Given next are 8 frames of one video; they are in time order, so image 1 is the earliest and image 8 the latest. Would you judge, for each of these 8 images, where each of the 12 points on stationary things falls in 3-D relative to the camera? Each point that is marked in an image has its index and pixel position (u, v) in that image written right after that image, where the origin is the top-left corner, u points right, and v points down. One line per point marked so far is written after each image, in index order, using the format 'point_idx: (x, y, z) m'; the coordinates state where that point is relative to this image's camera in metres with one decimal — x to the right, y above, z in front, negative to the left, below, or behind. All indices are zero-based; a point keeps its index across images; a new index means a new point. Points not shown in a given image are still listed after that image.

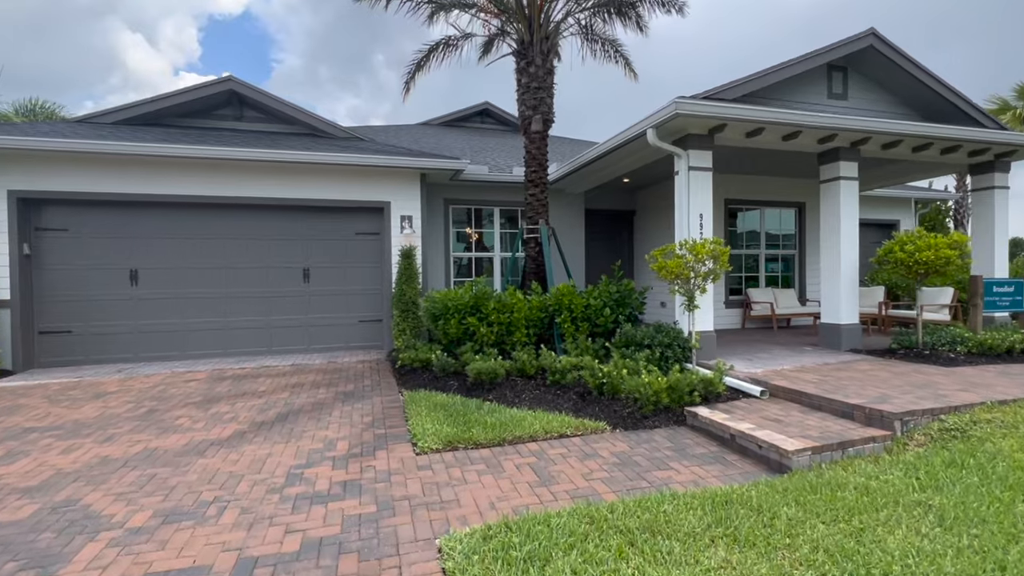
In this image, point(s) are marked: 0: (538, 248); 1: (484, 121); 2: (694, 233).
0: (+0.4, +0.6, +7.5) m
1: (-0.8, +5.0, +15.2) m
2: (+2.3, +0.7, +6.2) m
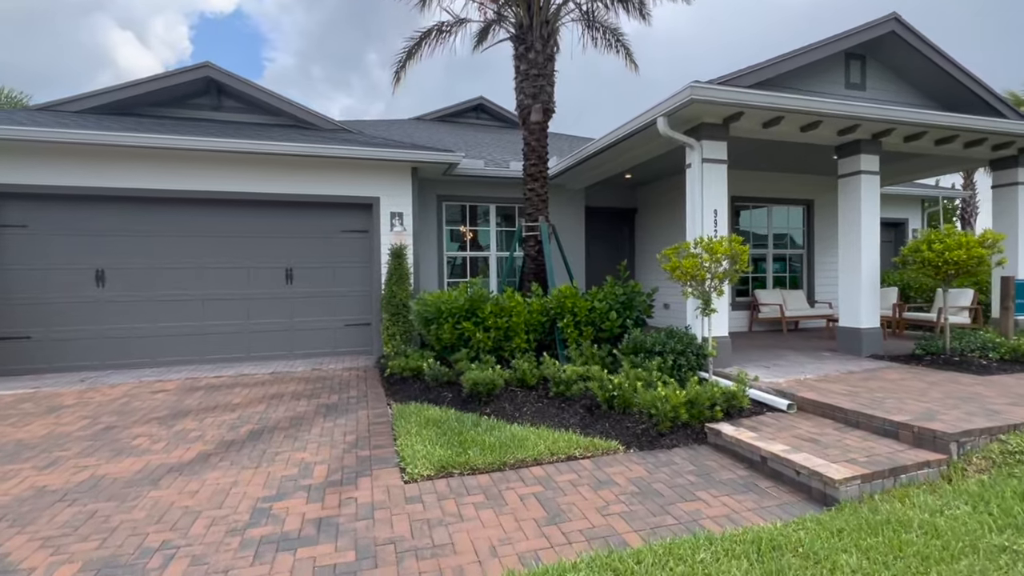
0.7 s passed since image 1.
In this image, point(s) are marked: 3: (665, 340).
0: (+0.4, +0.6, +7.0) m
1: (-1.0, +5.0, +14.7) m
2: (+2.3, +0.7, +5.8) m
3: (+1.7, -0.6, +5.5) m
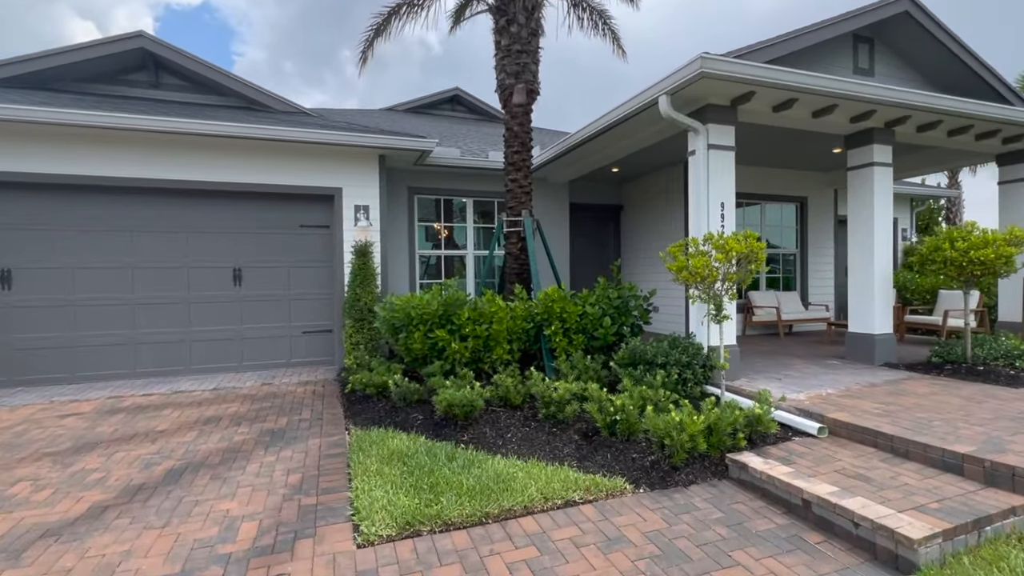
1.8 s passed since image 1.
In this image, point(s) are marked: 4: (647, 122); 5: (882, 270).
0: (+0.1, +0.6, +6.3) m
1: (-1.6, +5.0, +13.8) m
2: (+2.1, +0.7, +5.1) m
3: (+1.5, -0.6, +4.8) m
4: (+1.6, +2.0, +6.1) m
5: (+4.4, +0.2, +6.0) m
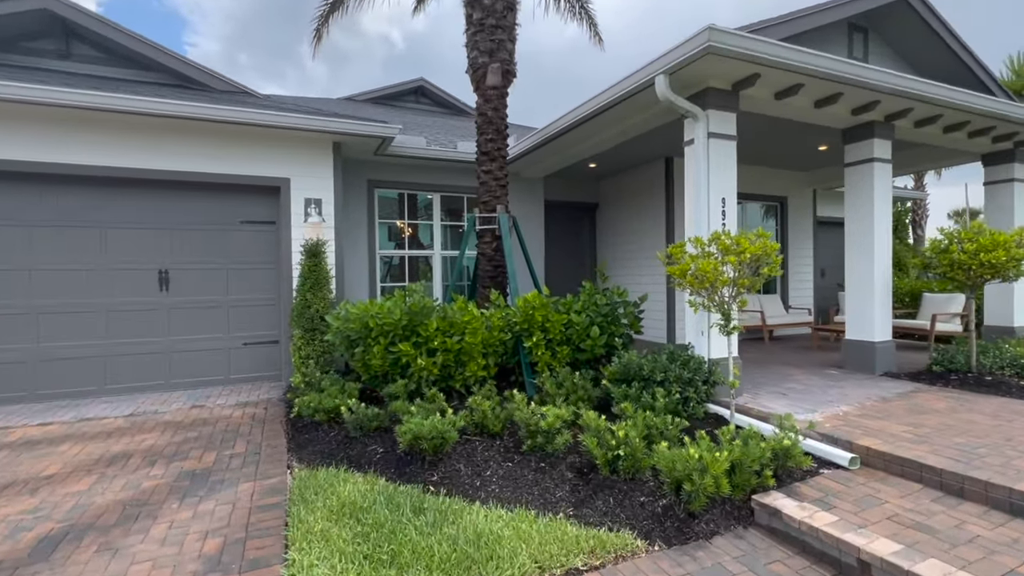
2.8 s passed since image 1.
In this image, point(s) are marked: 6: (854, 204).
0: (-0.2, +0.5, +5.6) m
1: (-2.4, +4.9, +13.0) m
2: (+1.9, +0.6, +4.6) m
3: (+1.3, -0.7, +4.3) m
4: (+1.3, +1.9, +5.5) m
5: (+4.2, +0.2, +5.6) m
6: (+4.0, +1.0, +5.7) m
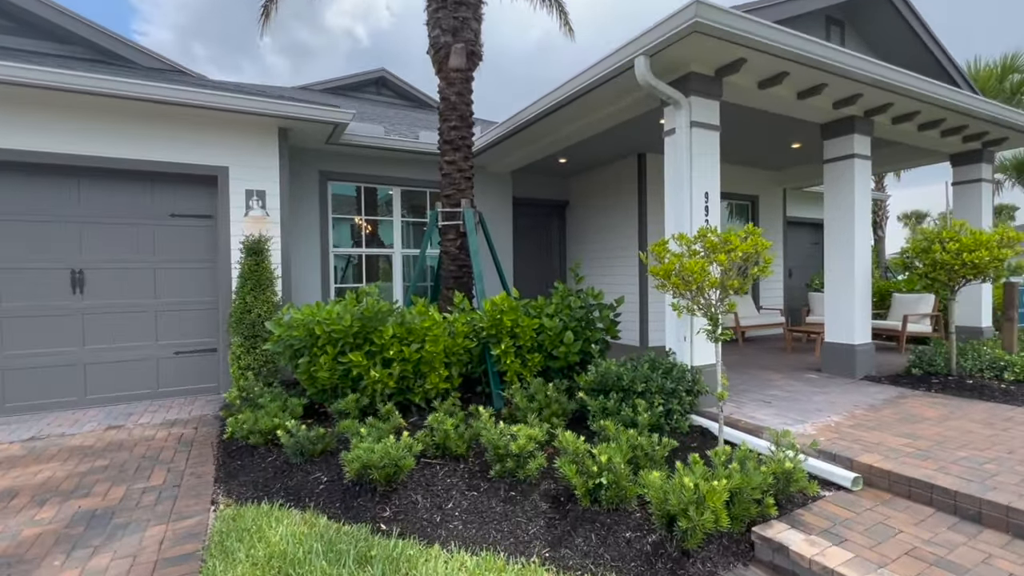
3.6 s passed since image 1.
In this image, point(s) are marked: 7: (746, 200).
0: (-0.5, +0.5, +5.1) m
1: (-3.3, +4.9, +12.4) m
2: (+1.6, +0.6, +4.2) m
3: (+1.1, -0.7, +3.9) m
4: (+0.9, +1.9, +5.1) m
5: (+3.8, +0.2, +5.4) m
6: (+3.6, +1.0, +5.5) m
7: (+4.3, +1.6, +9.2) m
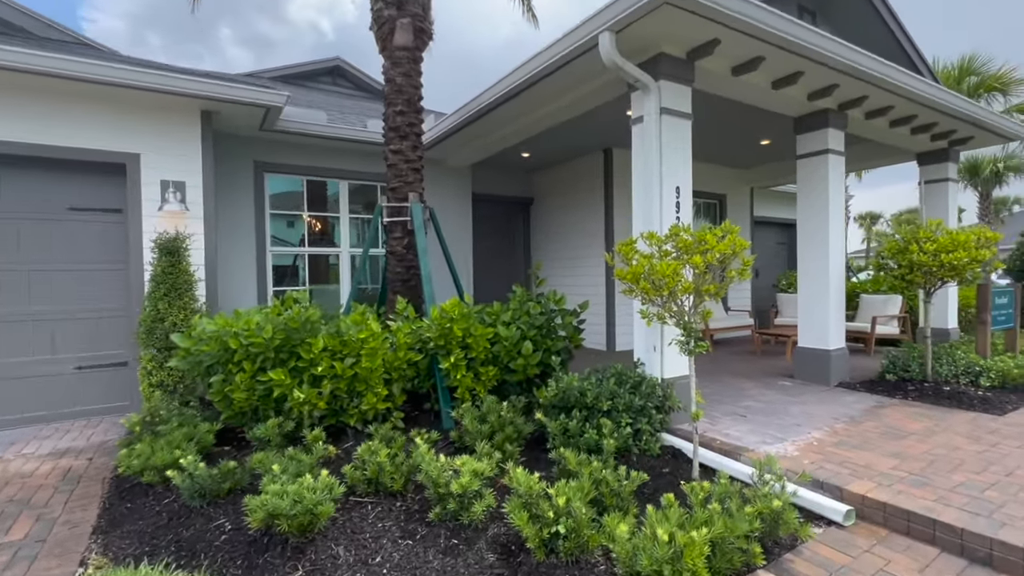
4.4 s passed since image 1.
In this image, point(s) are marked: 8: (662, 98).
0: (-1.0, +0.5, +4.6) m
1: (-4.1, +4.8, +11.7) m
2: (+1.2, +0.6, +3.8) m
3: (+0.7, -0.7, +3.5) m
4: (+0.5, +1.9, +4.7) m
5: (+3.4, +0.1, +5.1) m
6: (+3.1, +0.9, +5.3) m
7: (+3.6, +1.6, +9.0) m
8: (+1.1, +1.5, +3.8) m
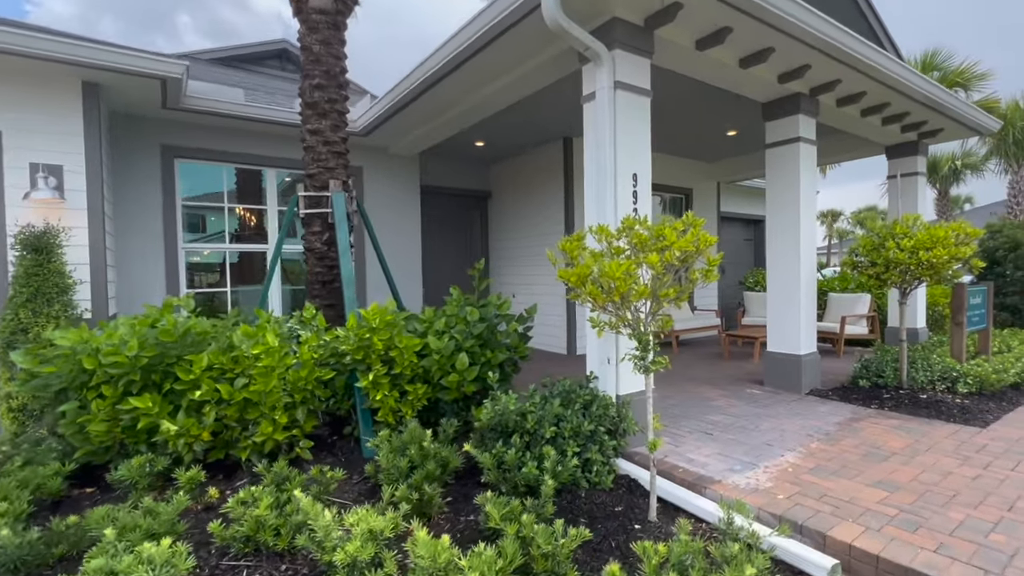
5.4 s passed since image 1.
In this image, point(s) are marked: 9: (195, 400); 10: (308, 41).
0: (-1.4, +0.4, +4.0) m
1: (-5.0, +4.8, +10.8) m
2: (+0.7, +0.5, +3.3) m
3: (+0.3, -0.7, +2.9) m
4: (0.0, +1.9, +4.1) m
5: (+2.8, +0.1, +4.7) m
6: (+2.6, +0.9, +4.9) m
7: (+2.9, +1.6, +8.6) m
8: (+0.7, +1.4, +3.3) m
9: (-1.8, -0.6, +2.8) m
10: (-1.6, +1.9, +3.9) m
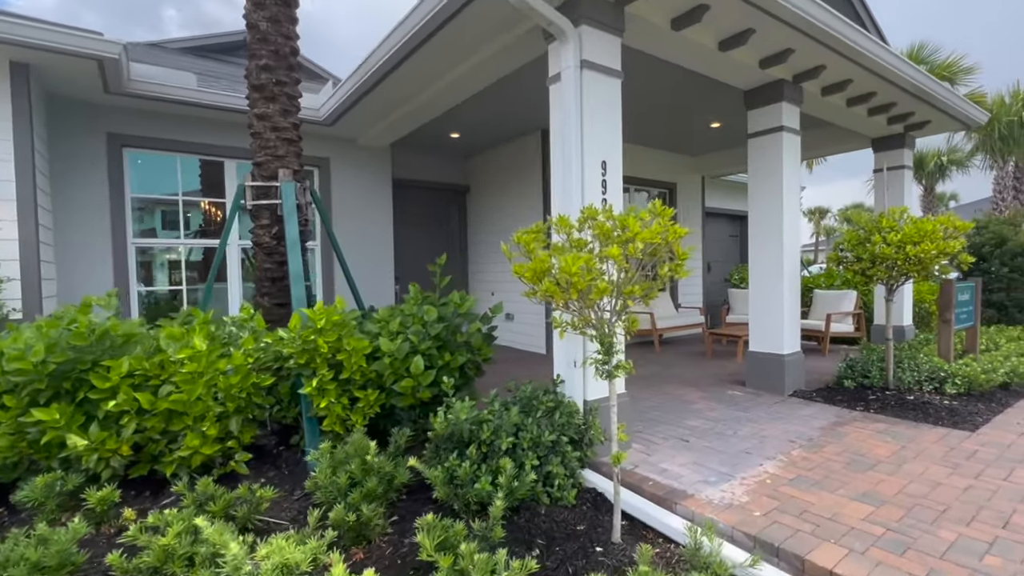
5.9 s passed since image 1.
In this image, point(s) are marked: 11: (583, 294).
0: (-1.7, +0.5, +3.7) m
1: (-5.4, +4.9, +10.4) m
2: (+0.5, +0.6, +3.1) m
3: (0.0, -0.7, +2.7) m
4: (-0.3, +1.9, +3.8) m
5: (+2.6, +0.2, +4.5) m
6: (+2.3, +1.0, +4.6) m
7: (+2.5, +1.7, +8.3) m
8: (+0.4, +1.5, +3.0) m
9: (-2.0, -0.6, +2.5) m
10: (-1.9, +2.0, +3.6) m
11: (+0.3, 0.0, +2.3) m
